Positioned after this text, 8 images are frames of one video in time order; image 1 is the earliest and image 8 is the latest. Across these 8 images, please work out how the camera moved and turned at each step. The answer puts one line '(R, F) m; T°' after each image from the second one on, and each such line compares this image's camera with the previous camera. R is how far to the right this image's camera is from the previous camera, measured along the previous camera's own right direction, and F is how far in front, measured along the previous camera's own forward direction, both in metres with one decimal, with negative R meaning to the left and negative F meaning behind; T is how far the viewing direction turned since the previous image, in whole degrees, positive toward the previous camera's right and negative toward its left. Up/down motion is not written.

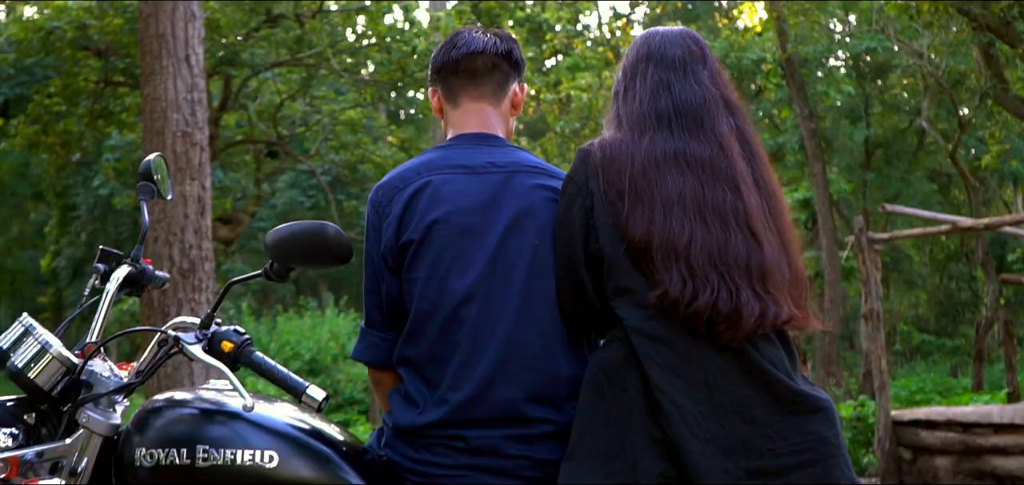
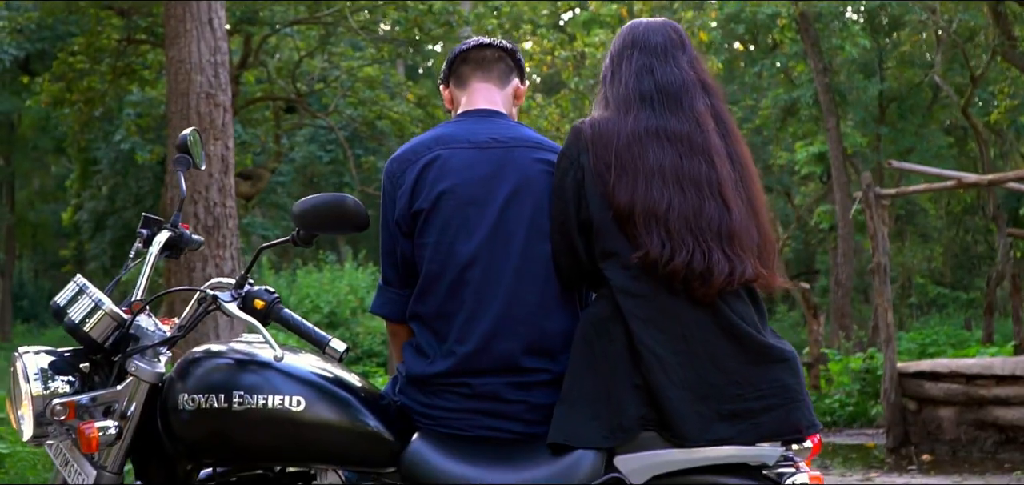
(0.0, -0.2) m; -1°
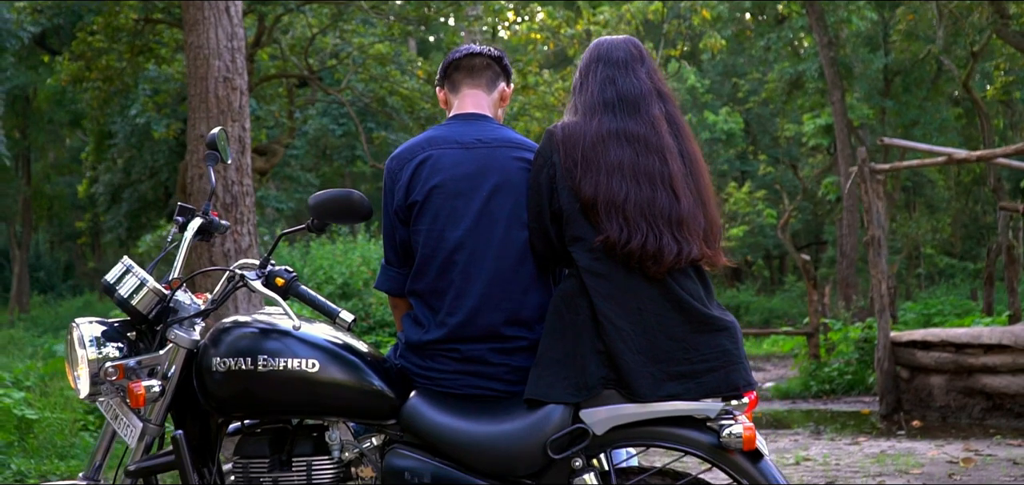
(+0.1, -0.4) m; -1°
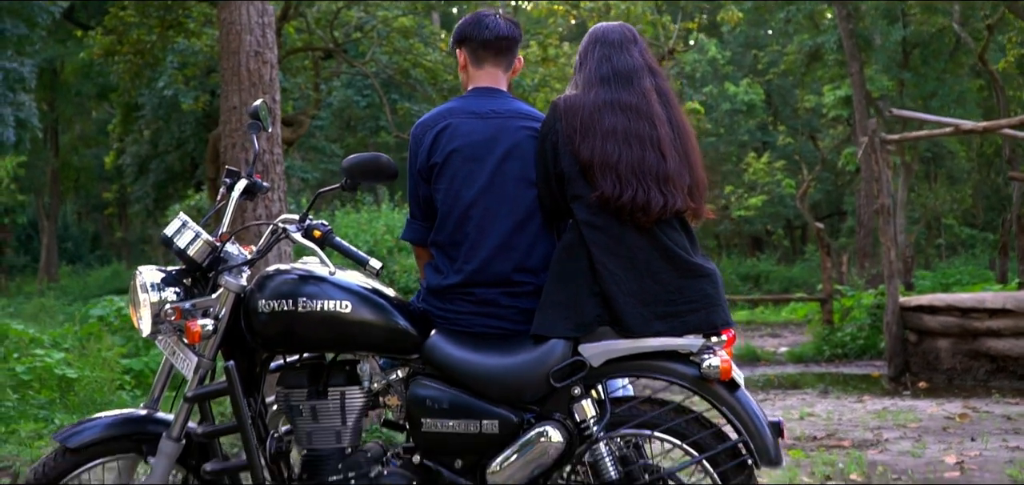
(0.0, -0.4) m; -1°
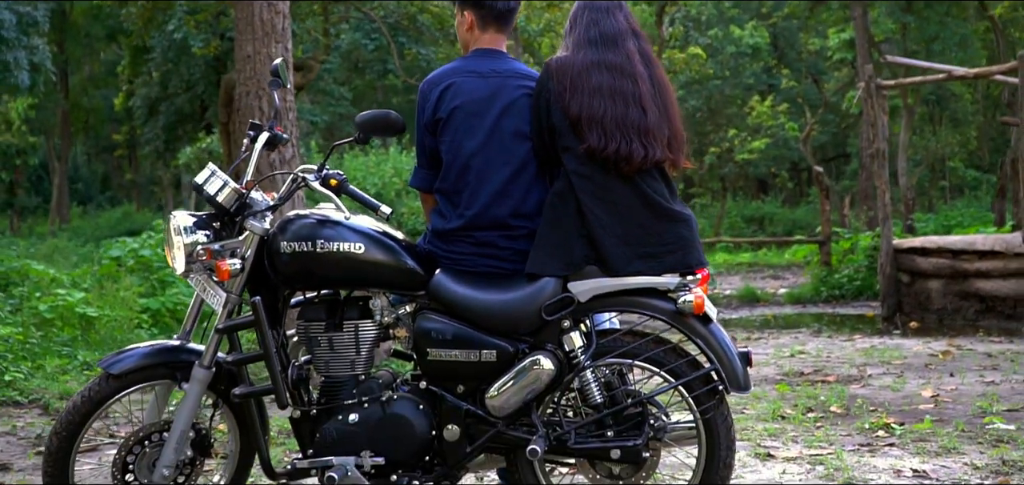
(0.0, -0.3) m; 0°
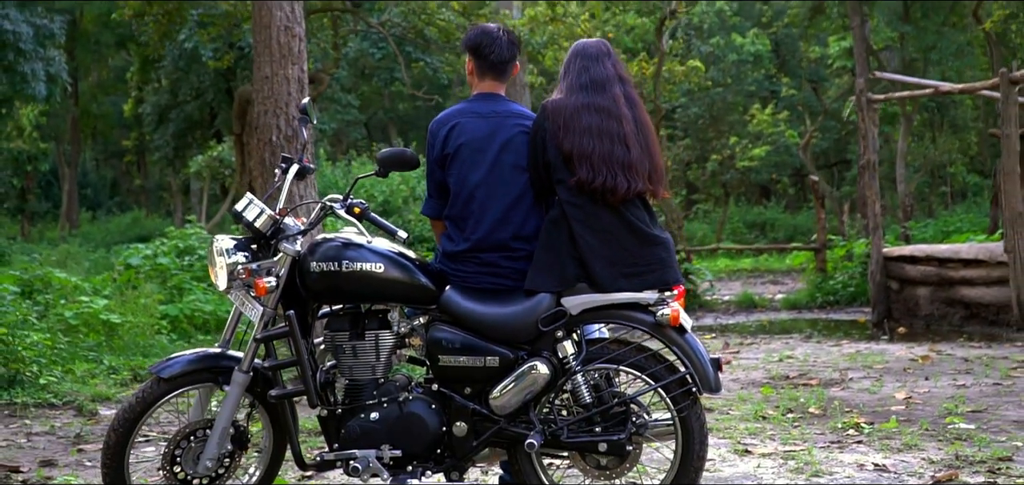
(0.0, -0.5) m; 0°
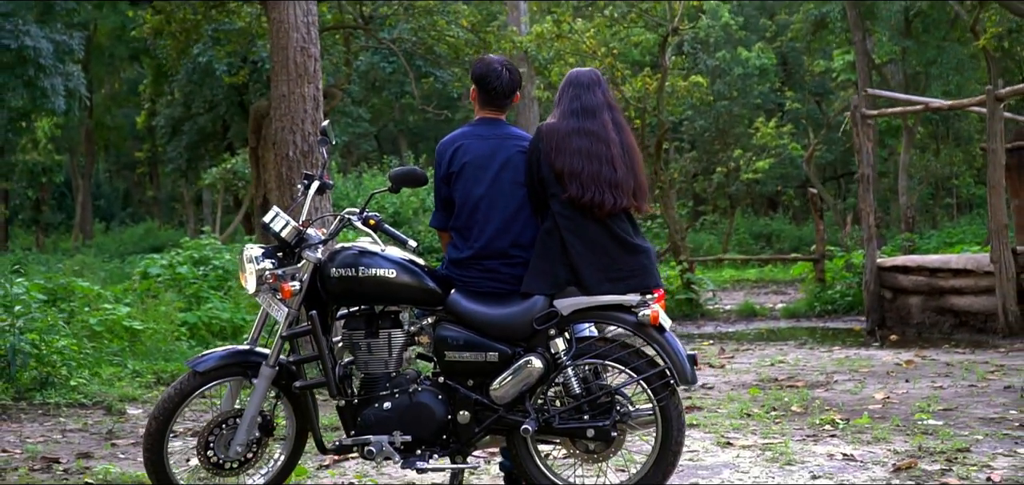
(0.0, -0.5) m; 0°
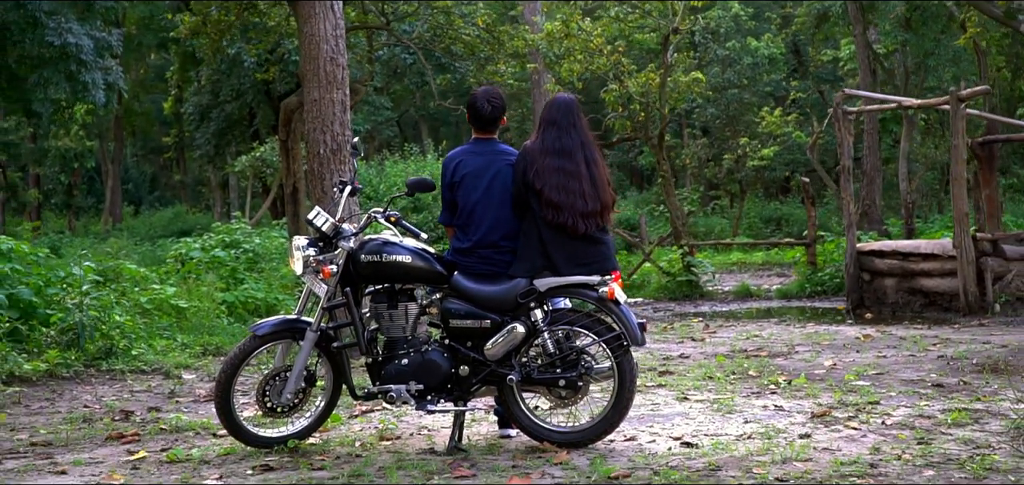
(+0.2, -1.2) m; -1°
